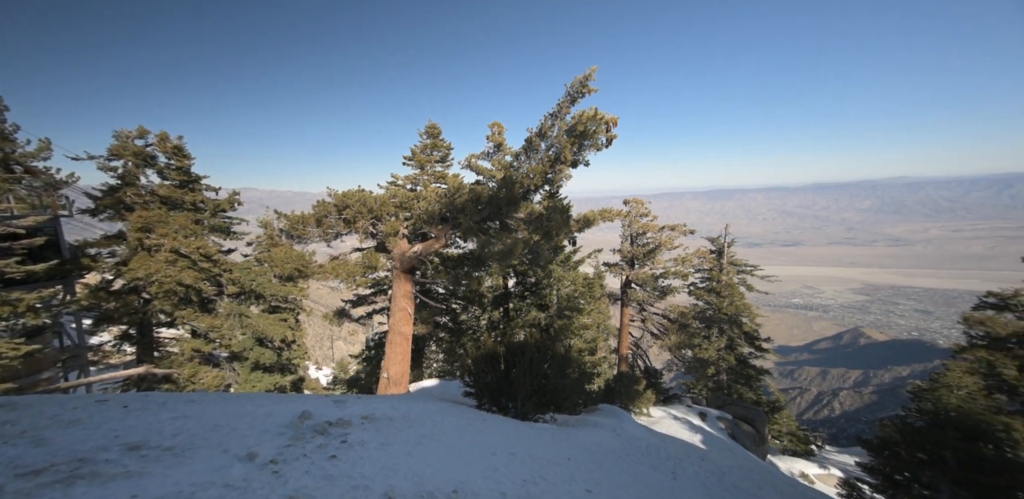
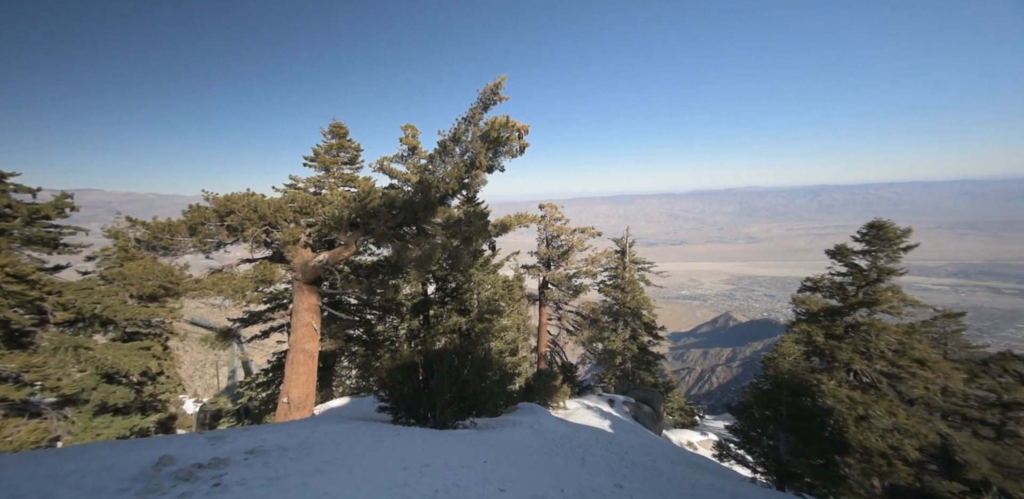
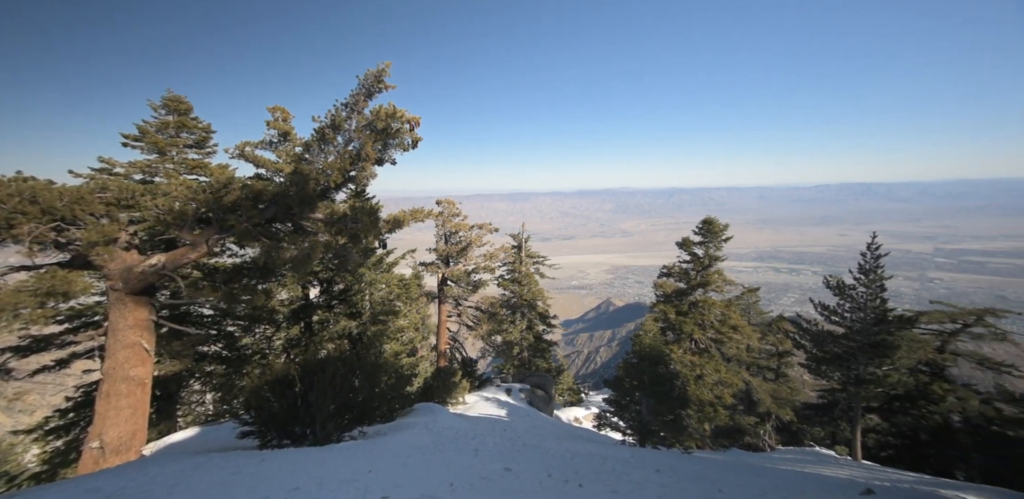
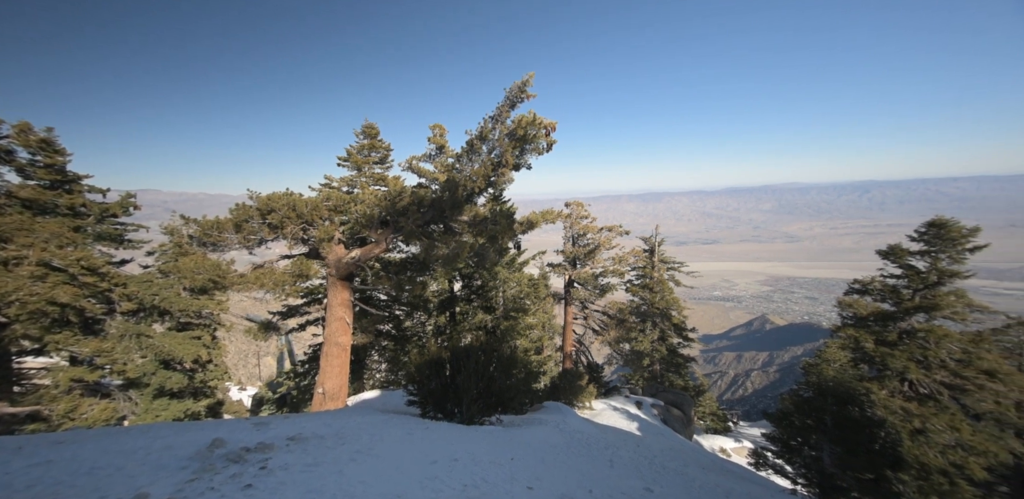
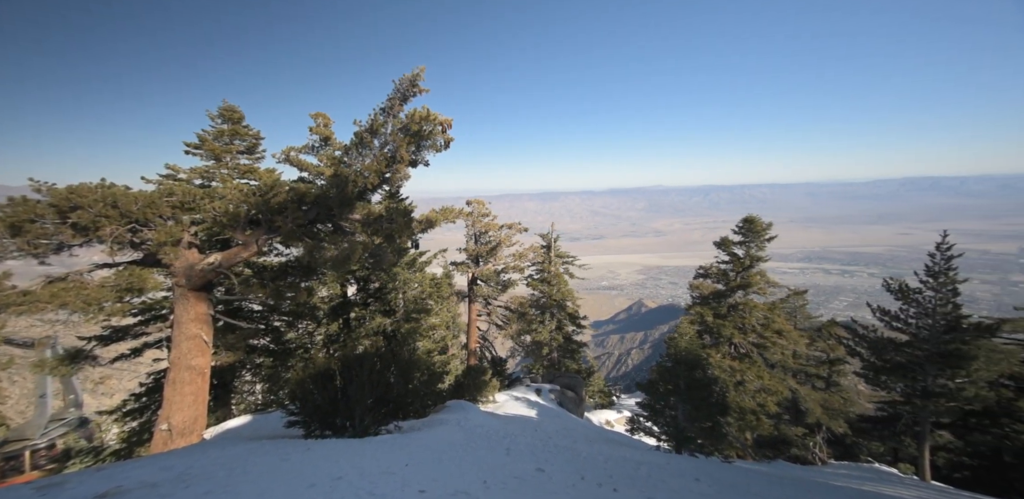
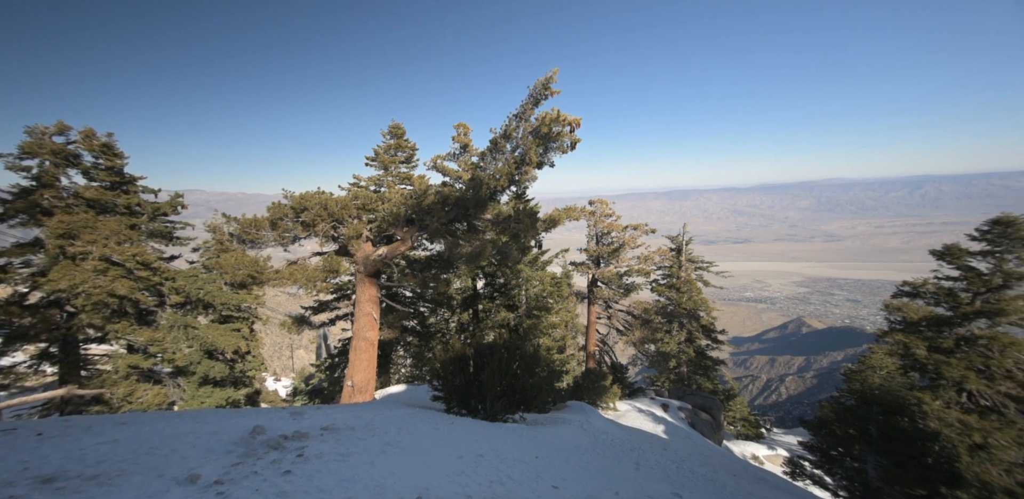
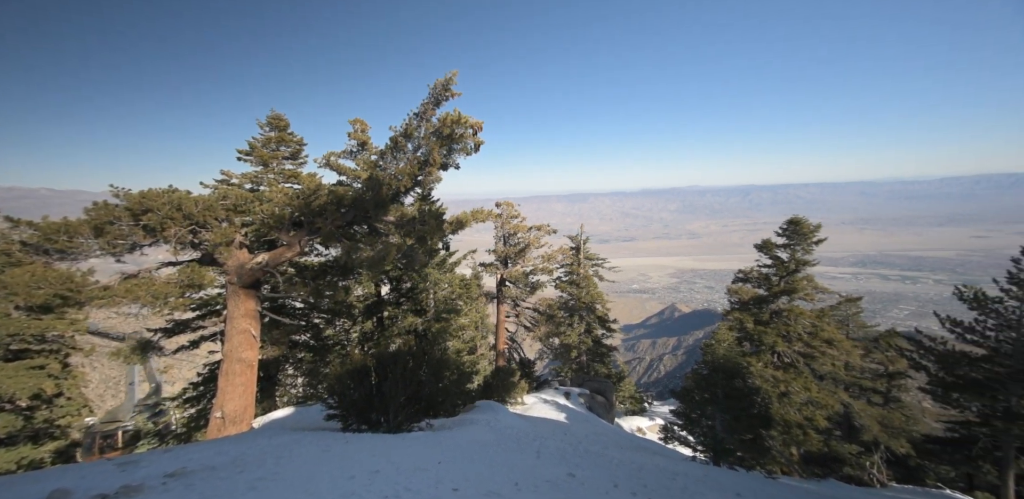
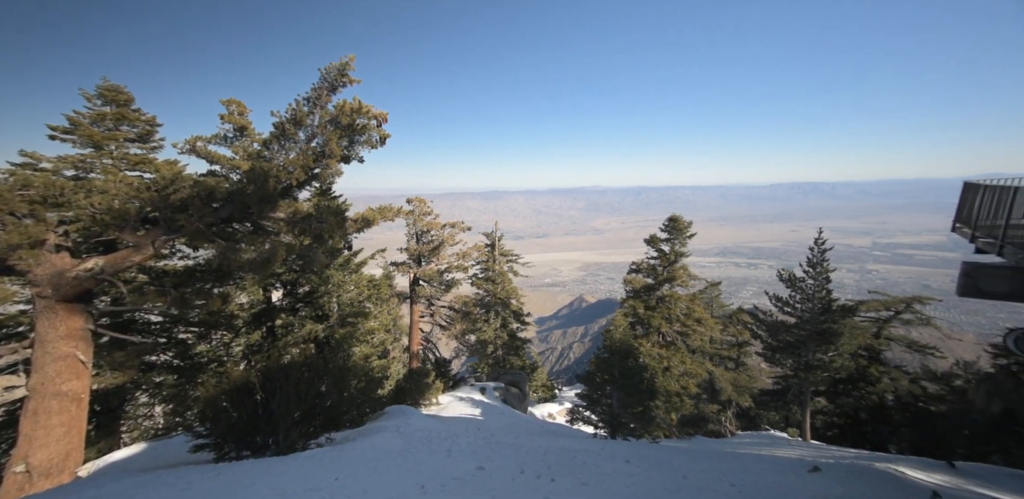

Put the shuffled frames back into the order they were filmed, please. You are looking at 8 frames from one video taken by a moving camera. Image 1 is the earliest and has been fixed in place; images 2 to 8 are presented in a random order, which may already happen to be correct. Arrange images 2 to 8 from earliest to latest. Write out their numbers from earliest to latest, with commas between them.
6, 4, 2, 7, 5, 3, 8
